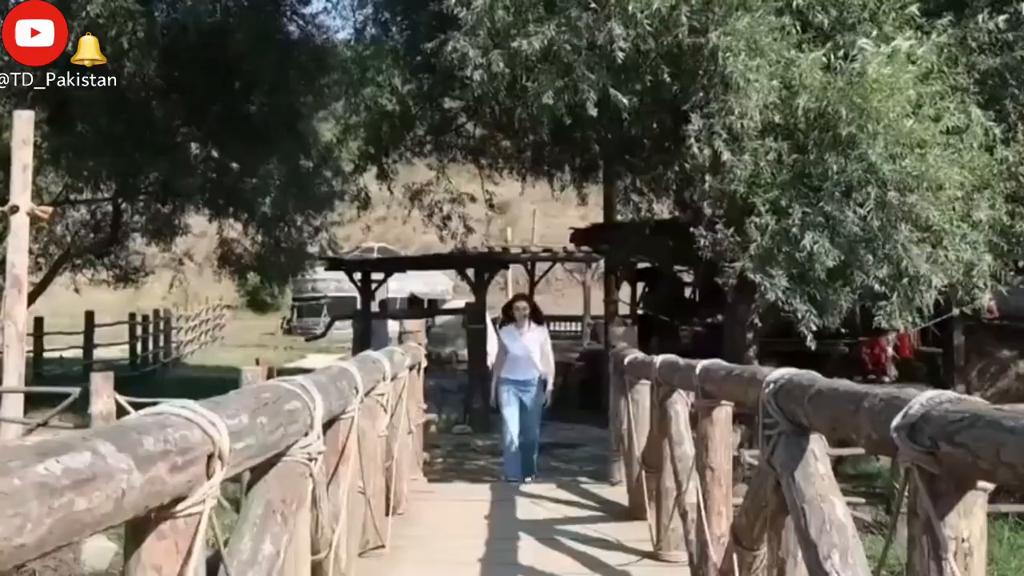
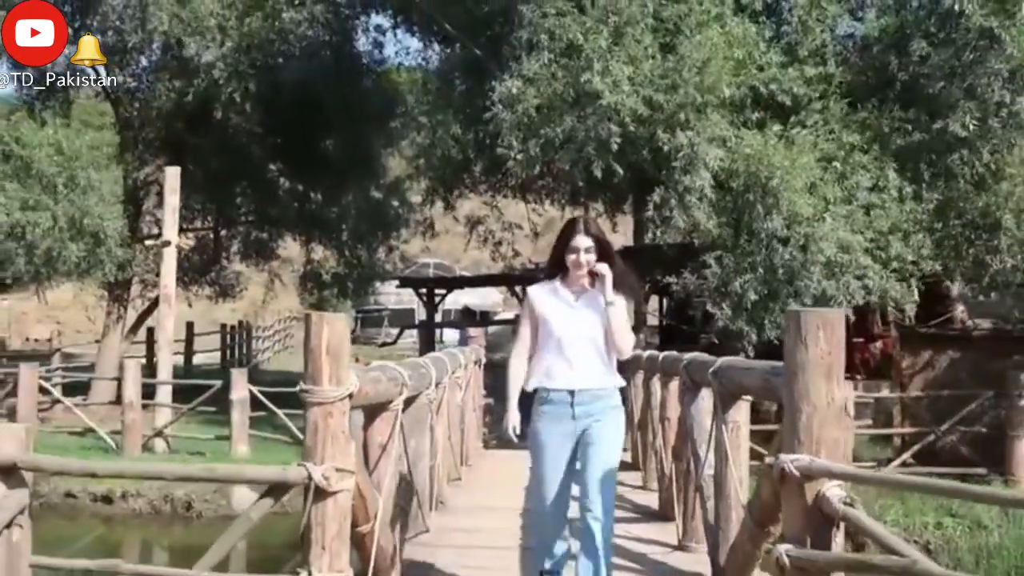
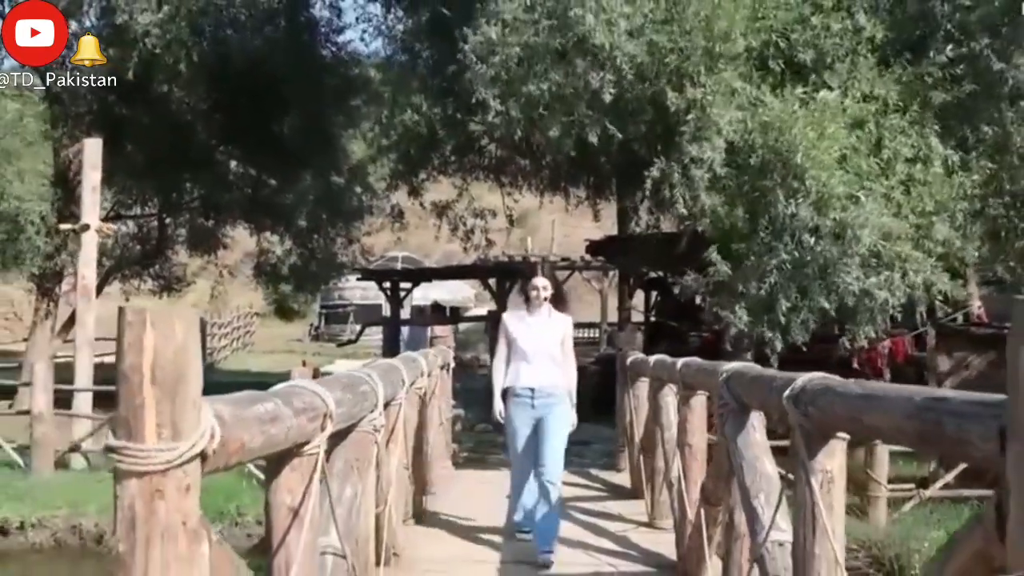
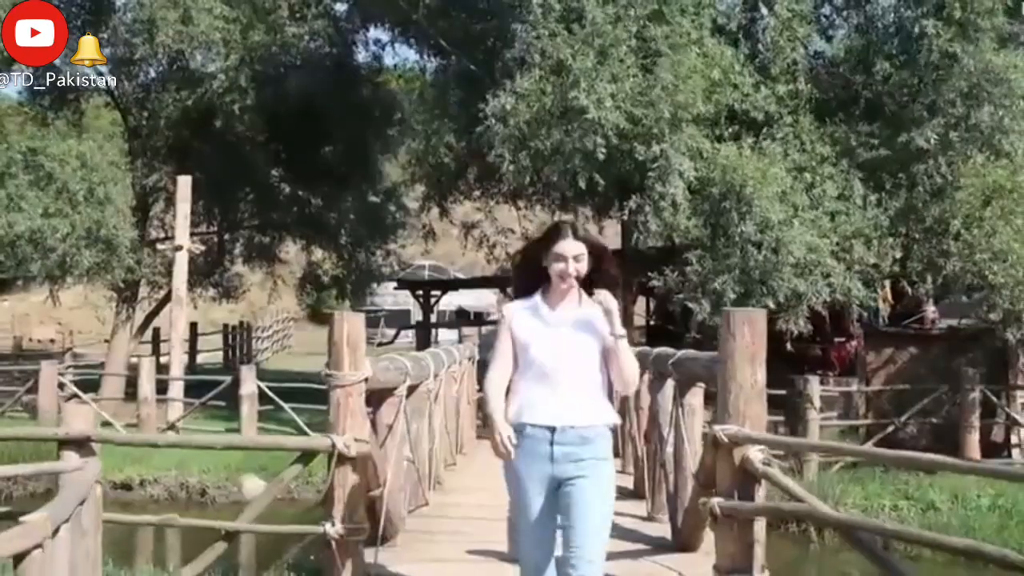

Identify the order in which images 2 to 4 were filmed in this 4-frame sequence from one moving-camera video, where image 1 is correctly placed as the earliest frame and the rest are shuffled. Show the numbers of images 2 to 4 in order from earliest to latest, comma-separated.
3, 2, 4
